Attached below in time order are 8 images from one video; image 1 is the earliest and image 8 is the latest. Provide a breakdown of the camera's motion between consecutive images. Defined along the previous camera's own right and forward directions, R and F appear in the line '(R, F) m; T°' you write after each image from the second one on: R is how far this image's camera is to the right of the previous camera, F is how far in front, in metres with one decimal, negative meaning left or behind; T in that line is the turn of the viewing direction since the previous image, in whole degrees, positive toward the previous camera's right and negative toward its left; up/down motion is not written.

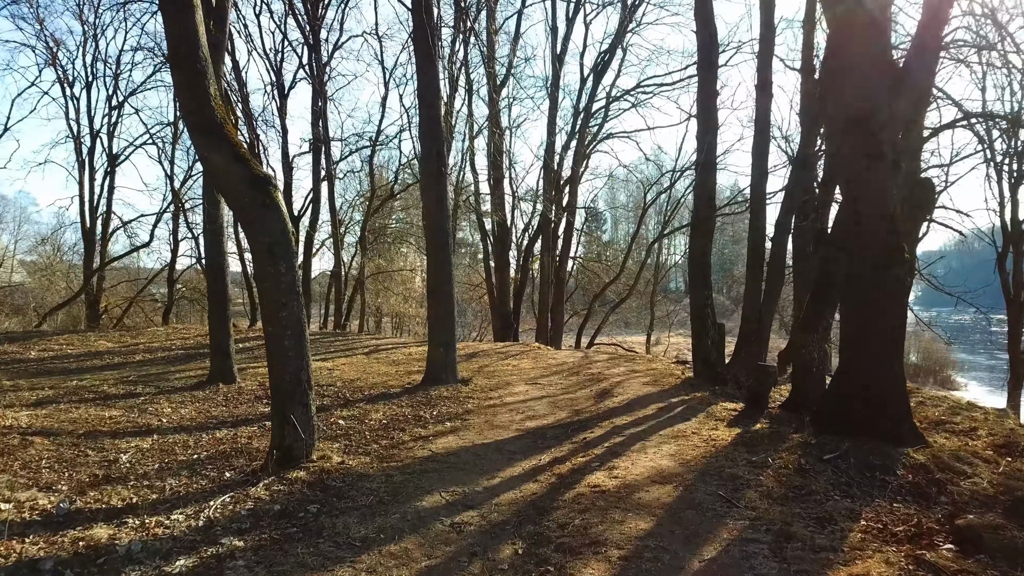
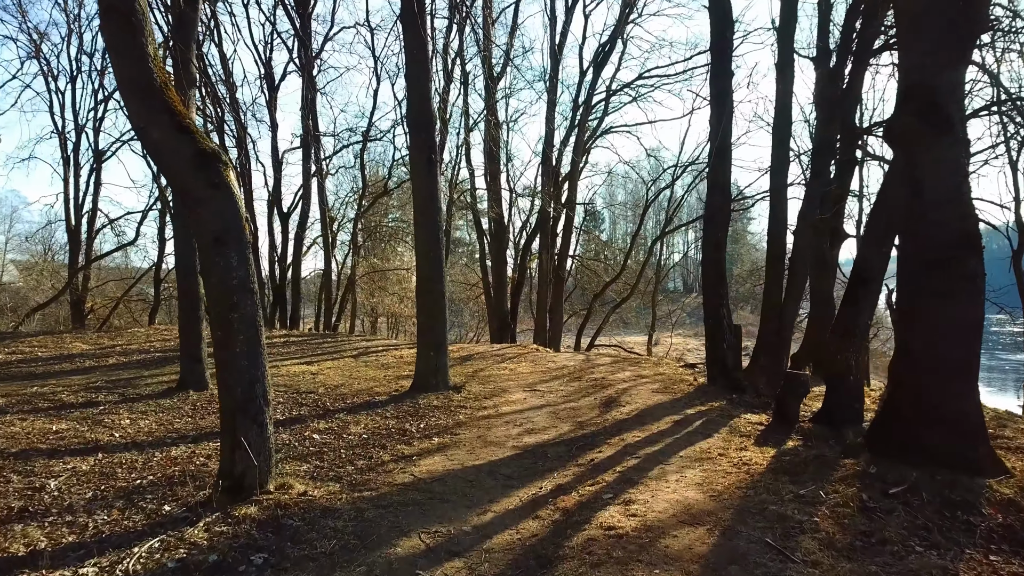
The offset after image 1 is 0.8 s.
(0.0, +0.8) m; 0°
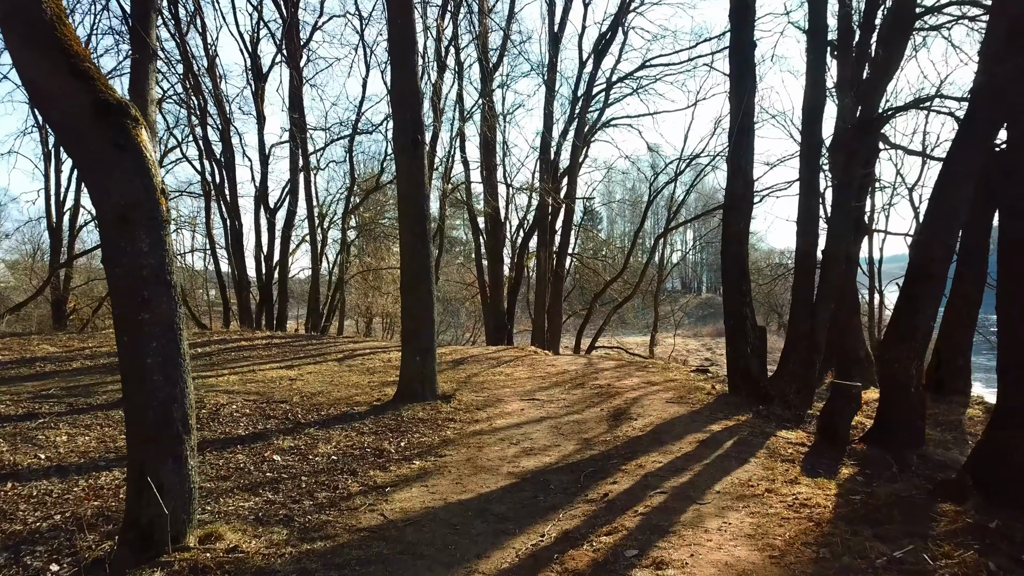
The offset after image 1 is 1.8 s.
(0.0, +1.0) m; 0°
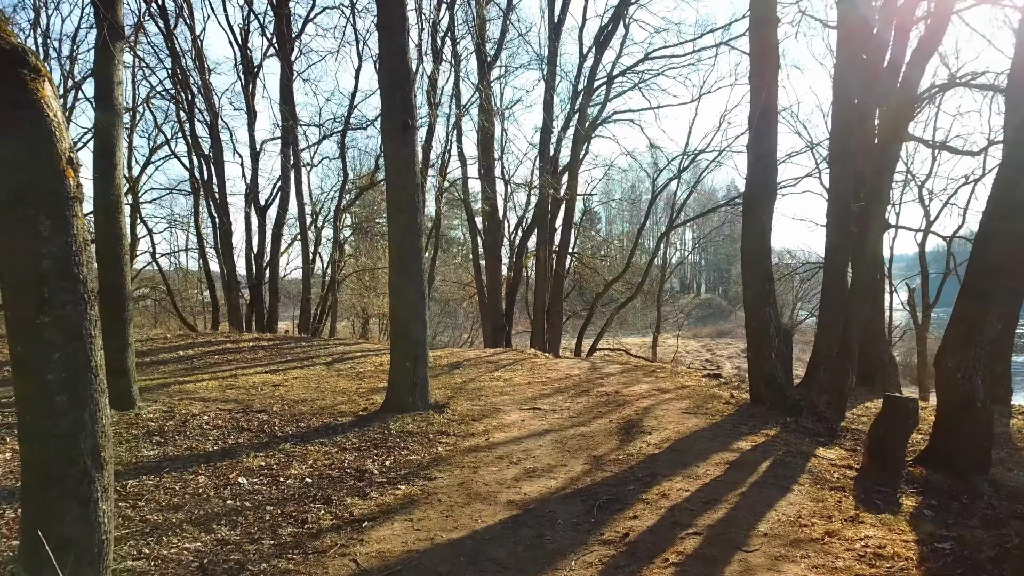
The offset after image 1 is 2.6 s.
(0.0, +0.7) m; 0°
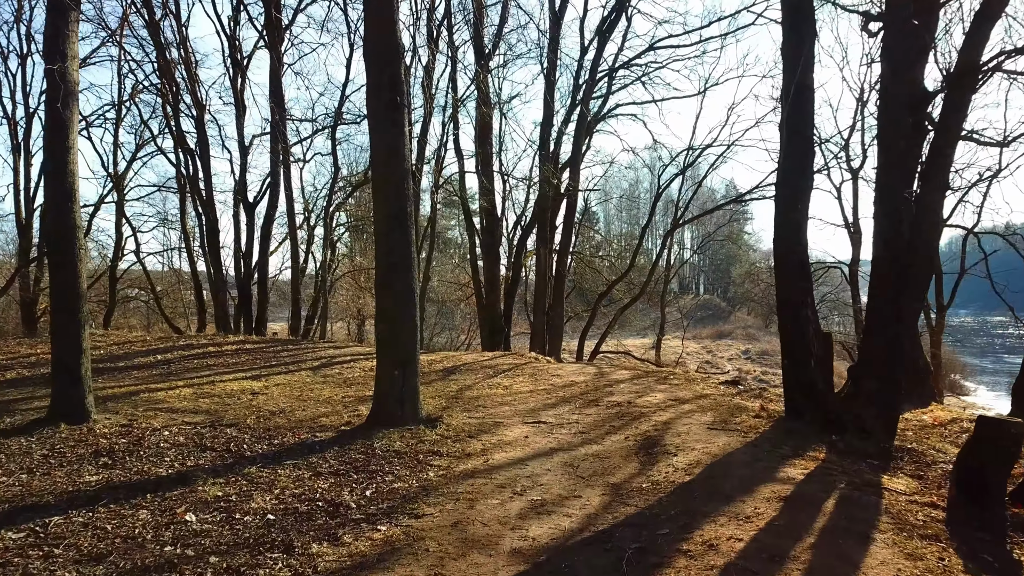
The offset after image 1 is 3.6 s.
(0.0, +0.8) m; 0°
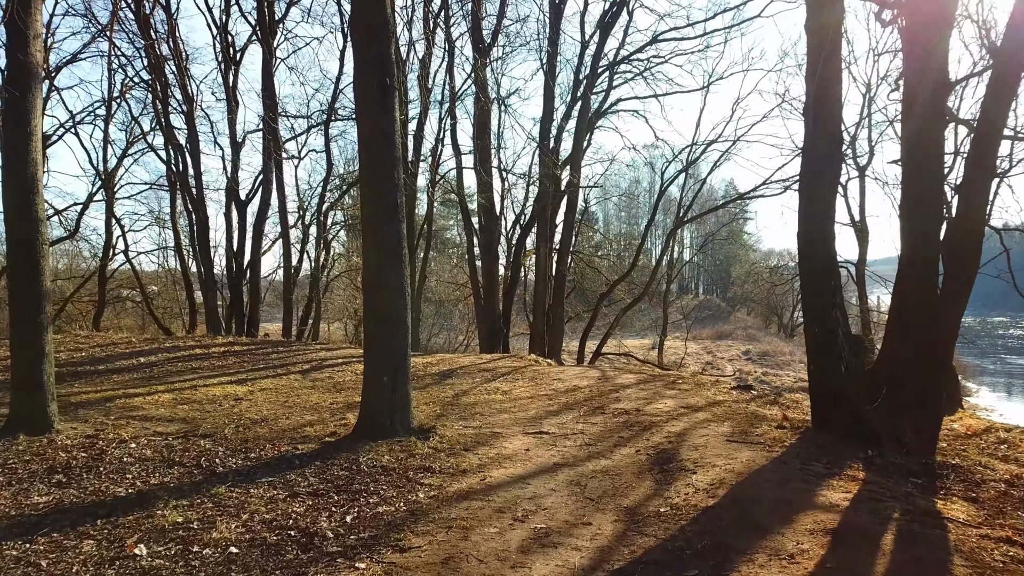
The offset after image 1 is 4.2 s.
(0.0, +0.5) m; 0°
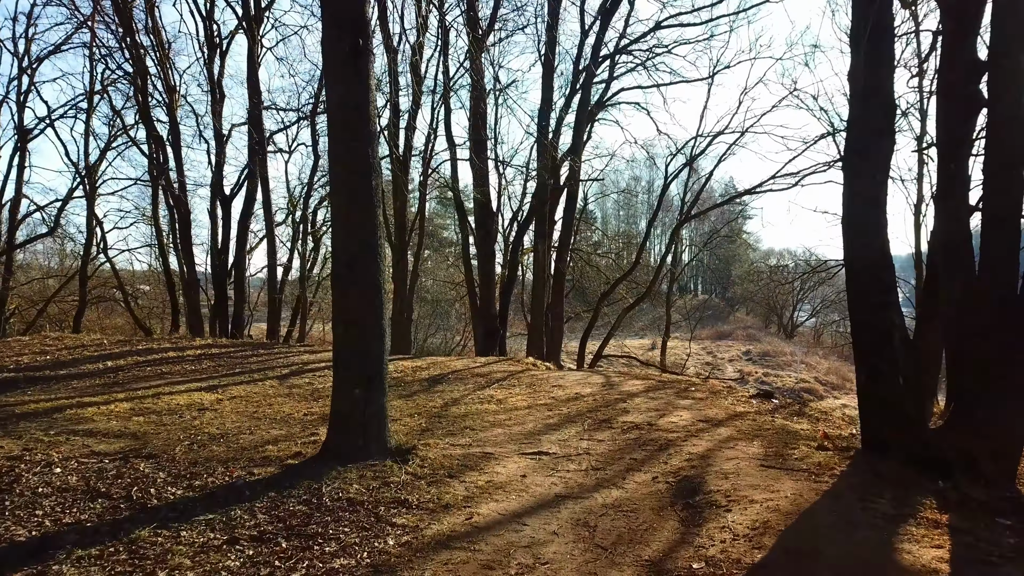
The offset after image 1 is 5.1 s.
(0.0, +0.9) m; 0°
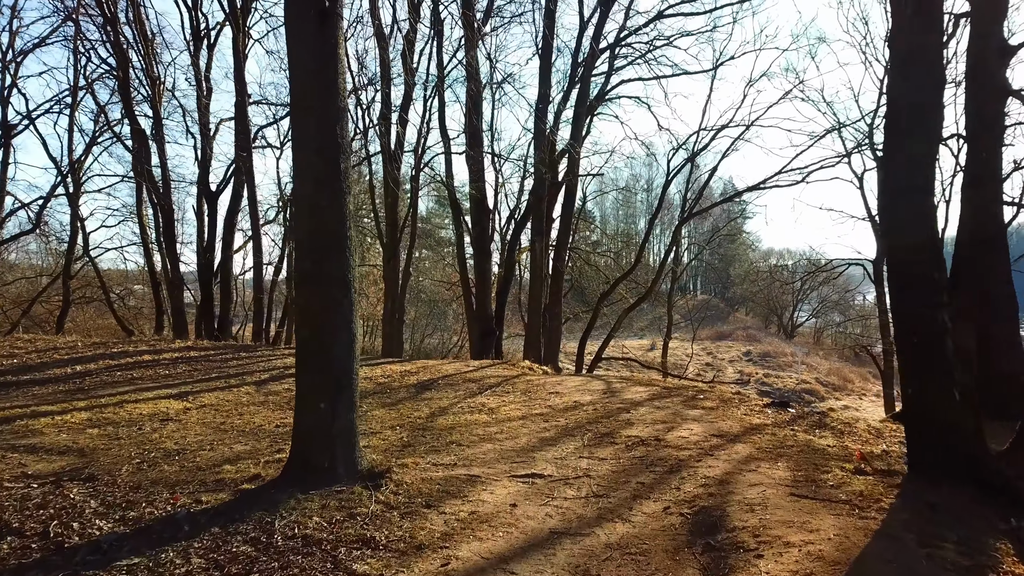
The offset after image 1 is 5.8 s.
(+0.1, +0.7) m; 0°
